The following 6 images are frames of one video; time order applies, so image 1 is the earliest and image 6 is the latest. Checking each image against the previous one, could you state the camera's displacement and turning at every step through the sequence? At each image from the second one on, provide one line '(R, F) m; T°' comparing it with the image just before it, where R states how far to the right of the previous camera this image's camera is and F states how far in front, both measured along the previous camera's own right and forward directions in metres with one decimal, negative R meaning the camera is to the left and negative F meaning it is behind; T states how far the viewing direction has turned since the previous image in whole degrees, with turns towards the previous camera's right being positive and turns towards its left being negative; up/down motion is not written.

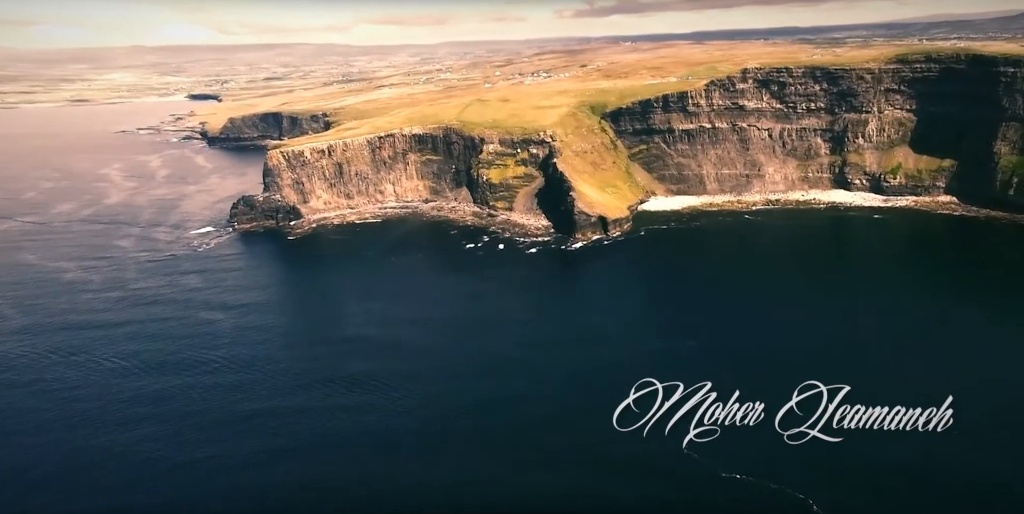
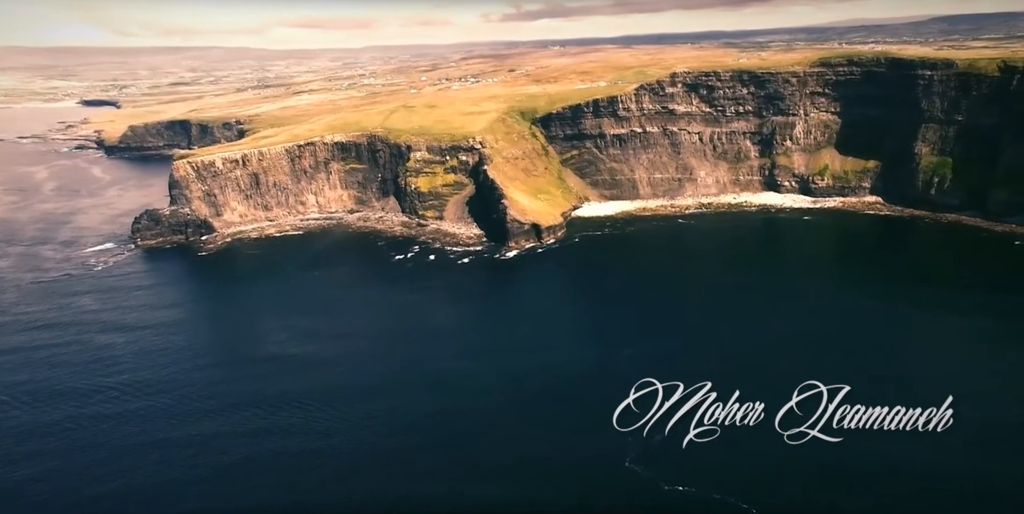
(-0.8, +6.7) m; +6°
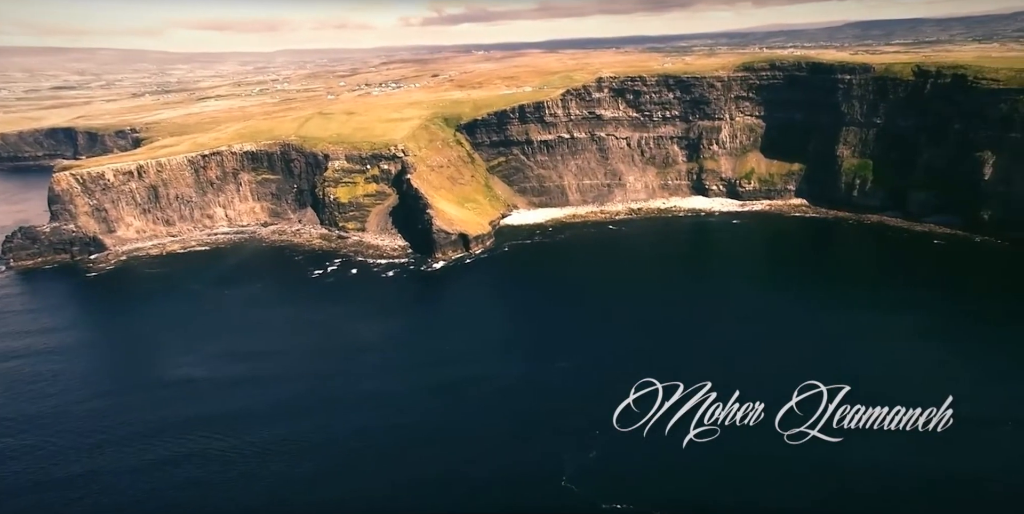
(-0.4, +7.2) m; +6°
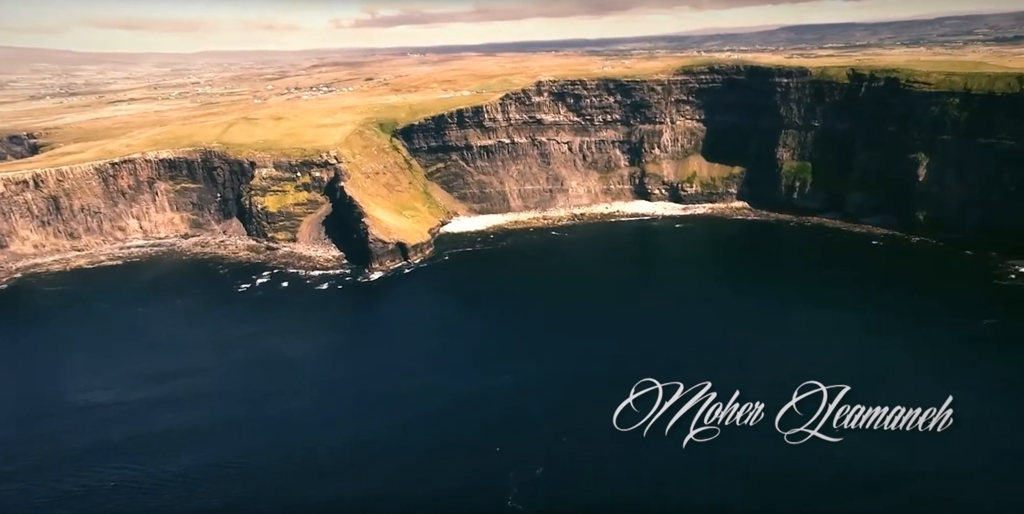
(-0.6, +5.7) m; +5°
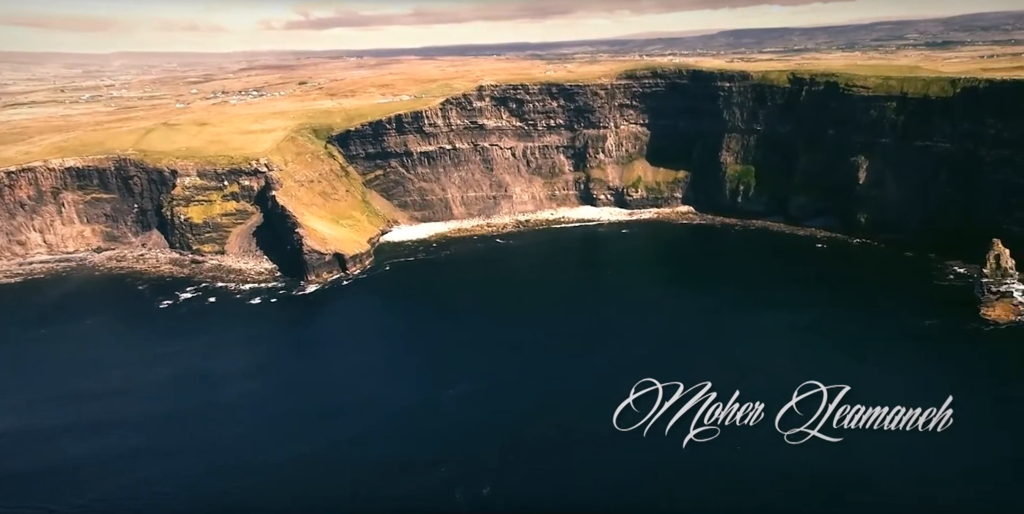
(-0.4, +5.2) m; +5°
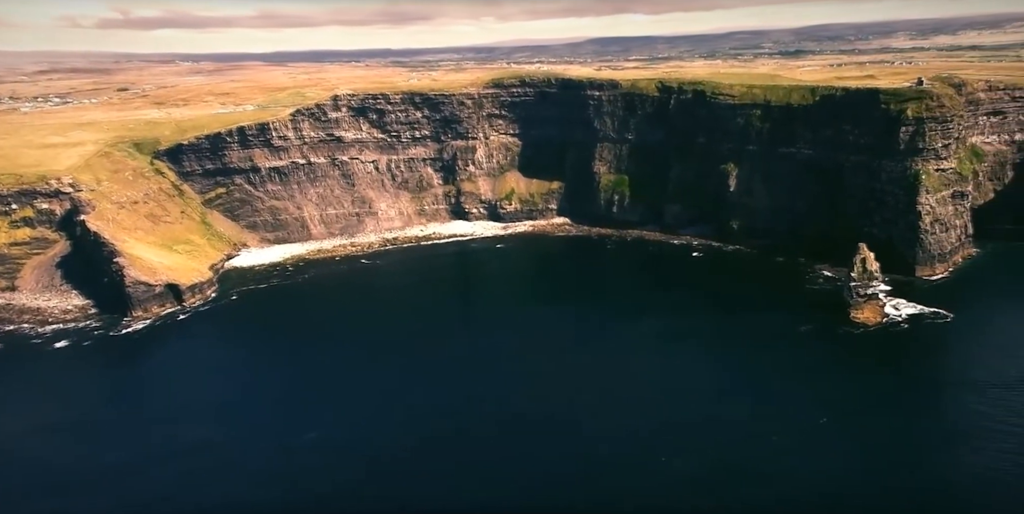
(-0.4, +10.5) m; +11°
